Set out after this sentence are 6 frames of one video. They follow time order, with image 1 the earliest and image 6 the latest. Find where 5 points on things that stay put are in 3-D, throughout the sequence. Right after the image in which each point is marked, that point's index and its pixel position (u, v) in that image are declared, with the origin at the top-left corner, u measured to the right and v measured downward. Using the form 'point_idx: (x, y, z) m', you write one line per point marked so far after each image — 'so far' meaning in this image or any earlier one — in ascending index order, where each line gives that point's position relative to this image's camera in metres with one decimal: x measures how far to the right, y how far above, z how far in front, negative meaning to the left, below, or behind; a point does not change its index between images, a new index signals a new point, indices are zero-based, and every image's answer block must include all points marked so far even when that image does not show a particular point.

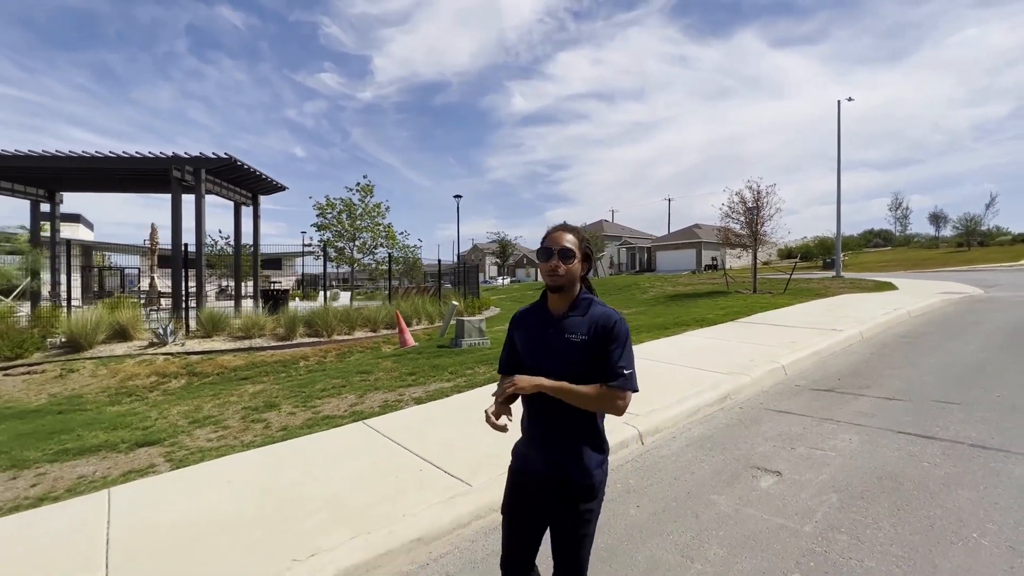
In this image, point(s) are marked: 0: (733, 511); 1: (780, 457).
0: (+1.6, -1.6, +3.4) m
1: (+2.4, -1.5, +4.2) m
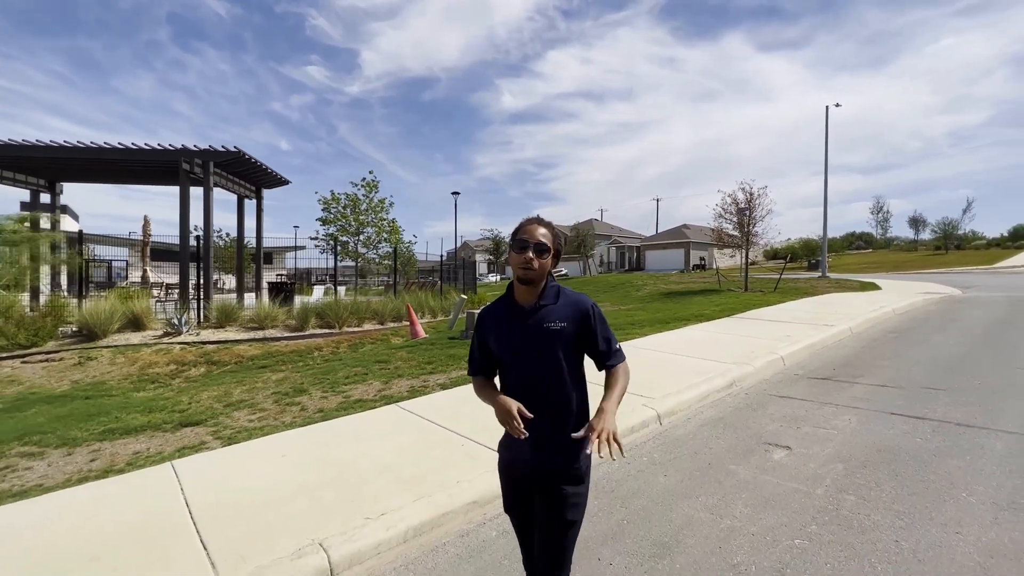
0: (+2.0, -1.5, +3.8) m
1: (+2.7, -1.4, +4.7) m
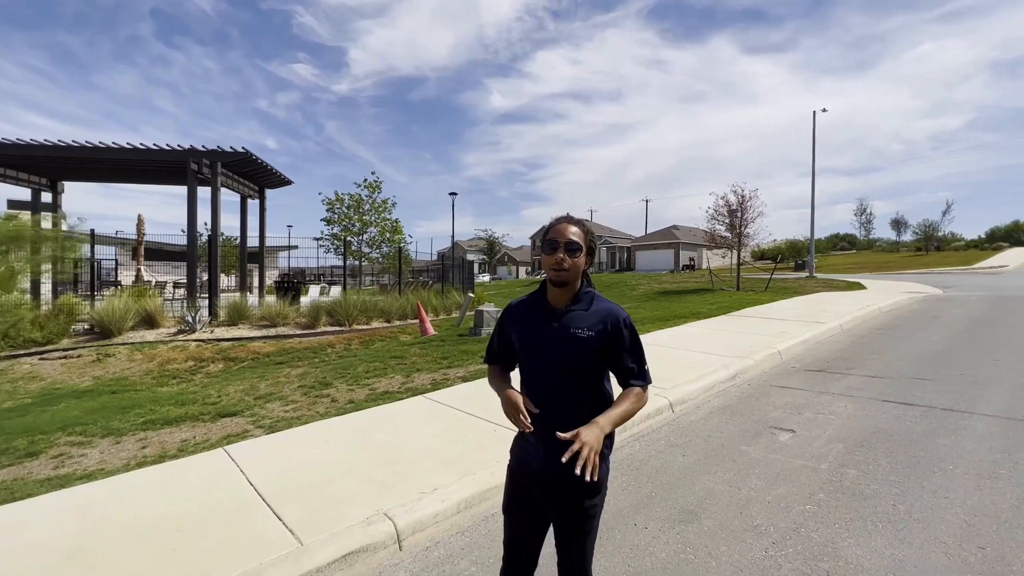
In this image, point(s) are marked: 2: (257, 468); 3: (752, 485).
0: (+2.3, -1.5, +4.2) m
1: (+3.0, -1.4, +5.1) m
2: (-2.2, -1.6, +4.1) m
3: (+1.9, -1.6, +3.8) m
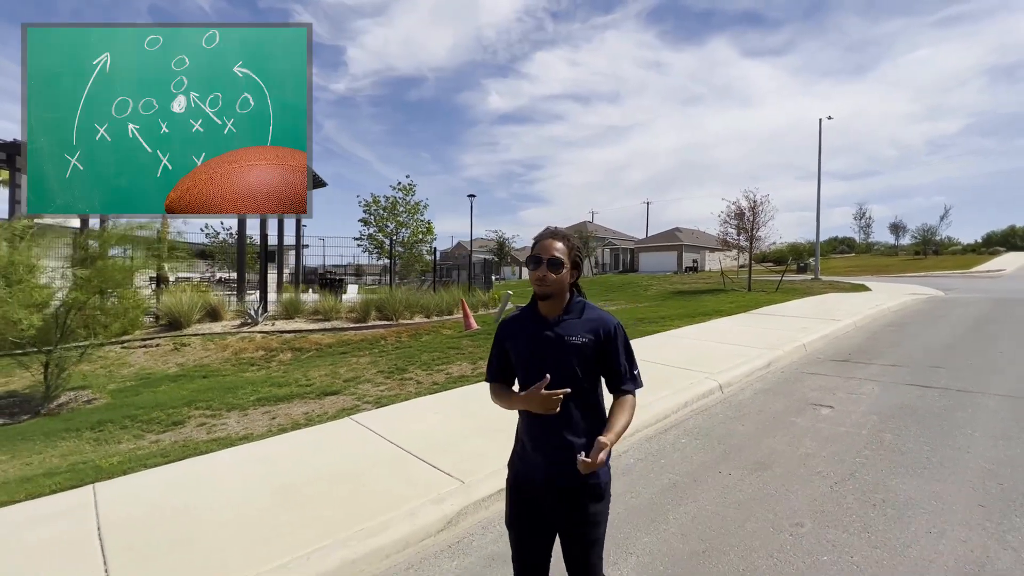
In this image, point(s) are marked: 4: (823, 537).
0: (+3.2, -1.5, +5.0) m
1: (+4.0, -1.4, +5.9) m
2: (-1.3, -1.5, +4.9) m
3: (+2.9, -1.5, +4.6) m
4: (+2.1, -1.6, +3.1) m
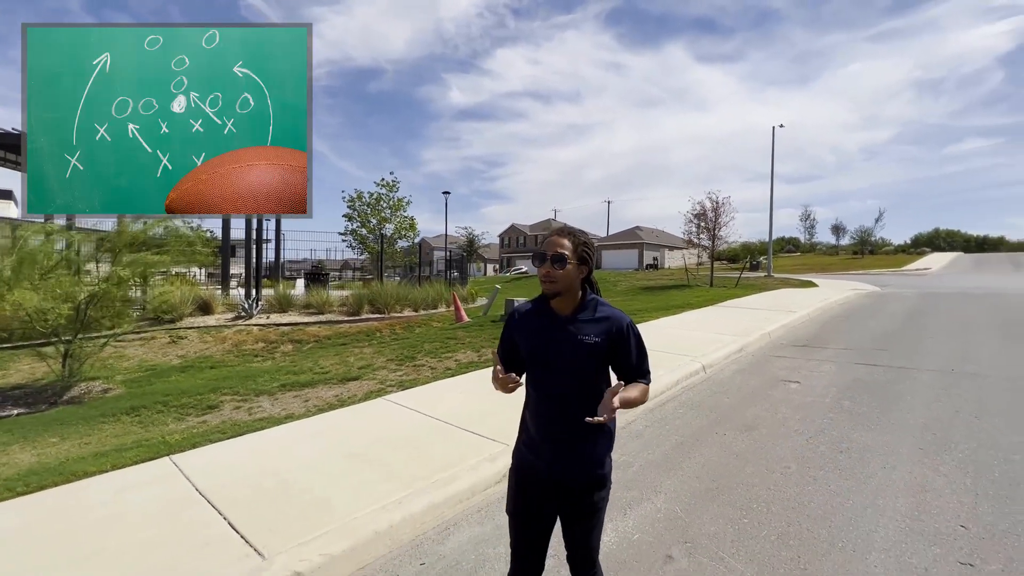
0: (+3.4, -1.4, +6.0) m
1: (+4.1, -1.3, +6.9) m
2: (-1.0, -1.4, +5.5) m
3: (+3.1, -1.4, +5.5) m
4: (+2.5, -1.6, +4.0) m
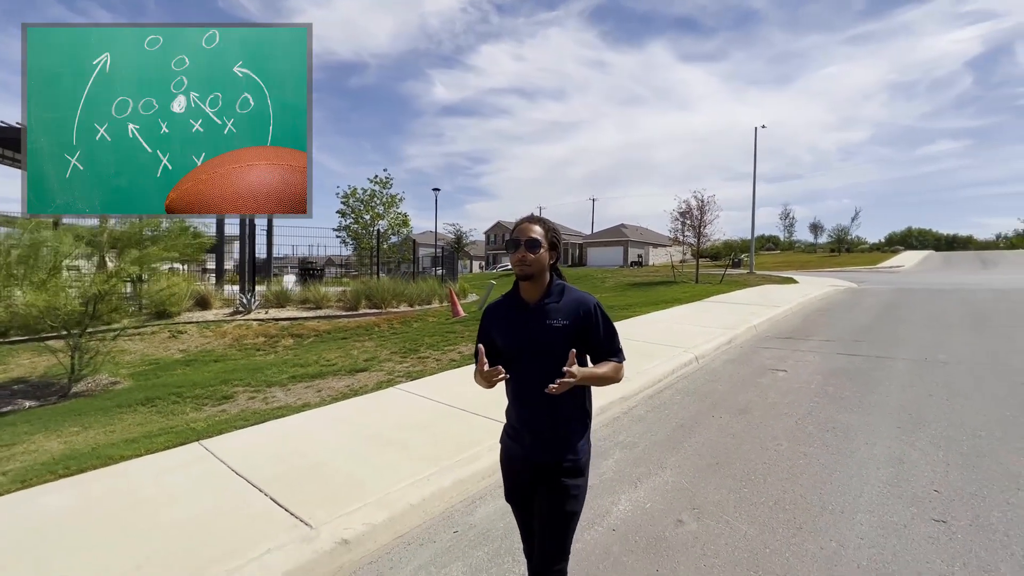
0: (+3.5, -1.3, +6.4) m
1: (+4.2, -1.2, +7.3) m
2: (-0.9, -1.3, +5.7) m
3: (+3.2, -1.4, +5.8) m
4: (+2.6, -1.5, +4.3) m
